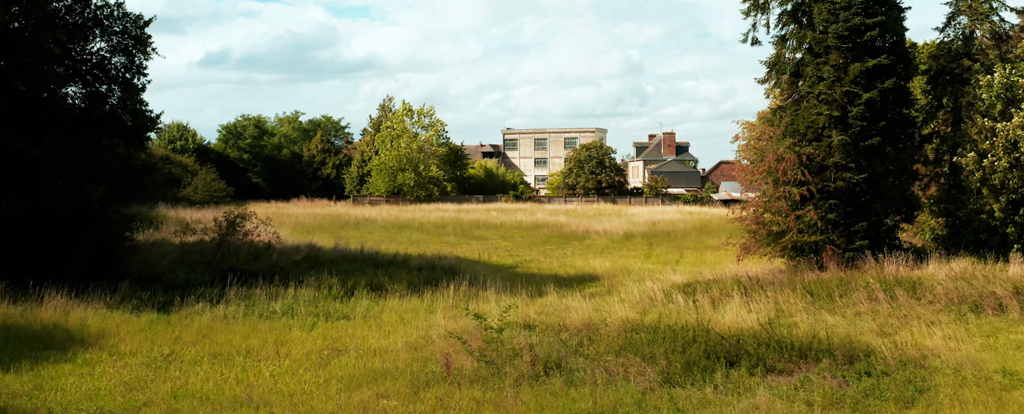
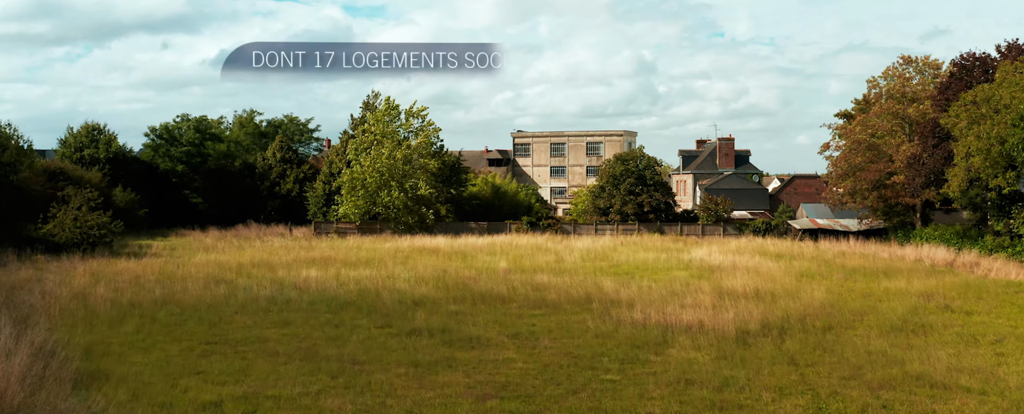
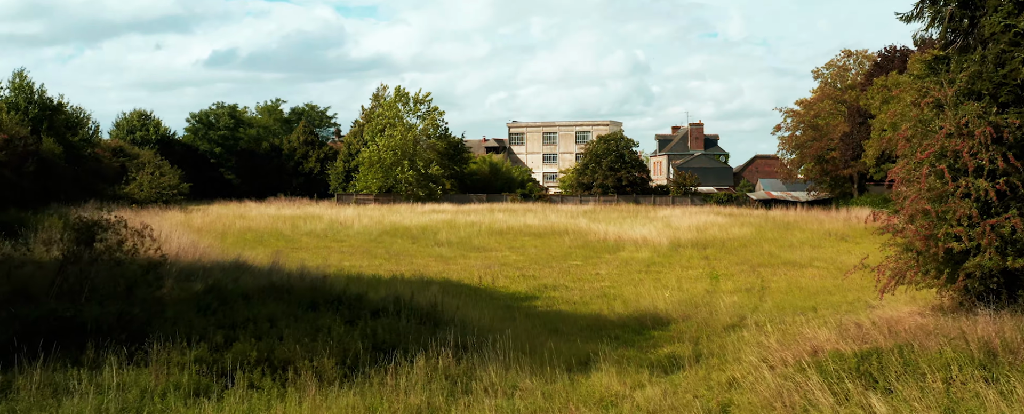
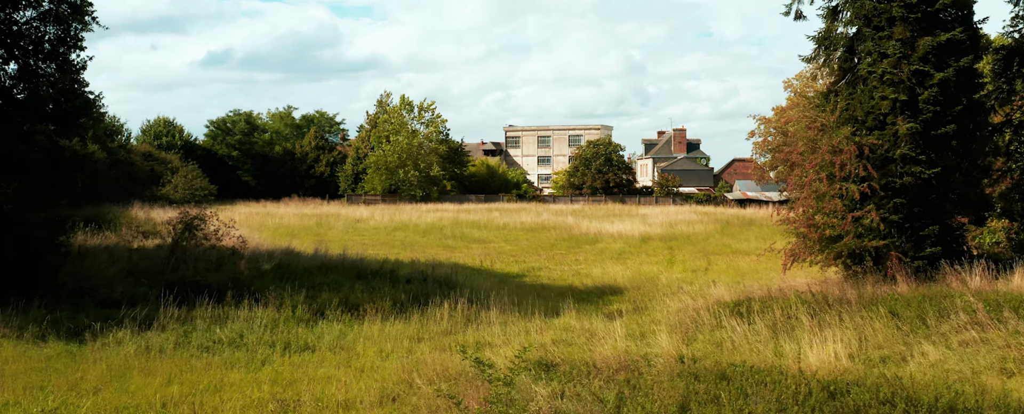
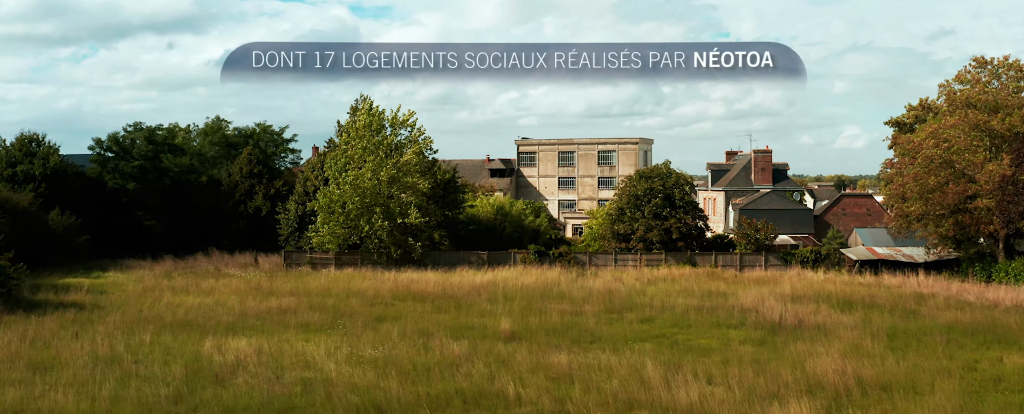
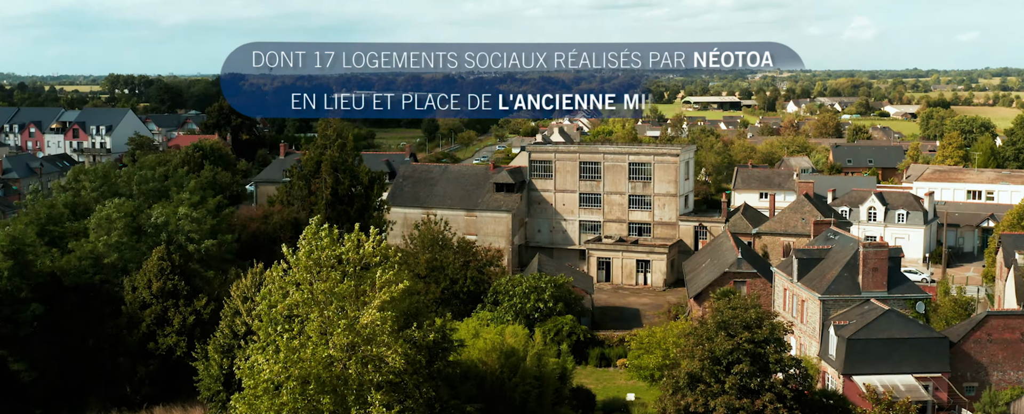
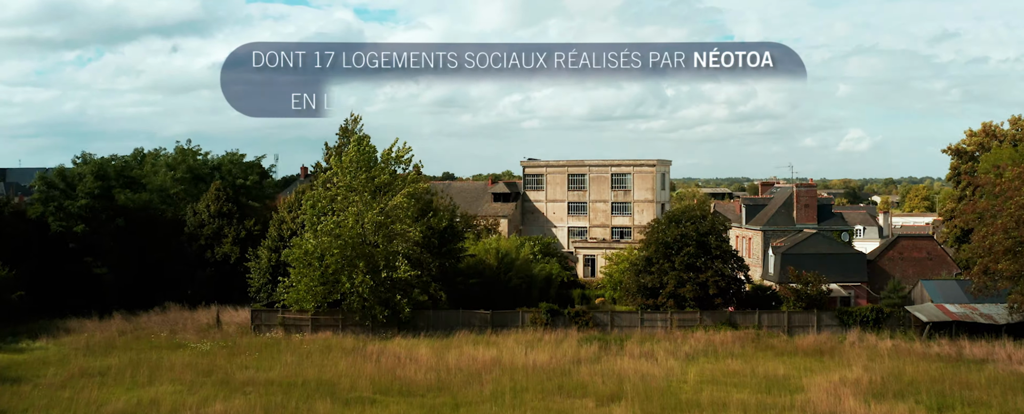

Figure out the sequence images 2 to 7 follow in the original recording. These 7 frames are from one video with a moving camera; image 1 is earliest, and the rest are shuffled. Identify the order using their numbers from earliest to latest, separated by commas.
4, 3, 2, 5, 7, 6
